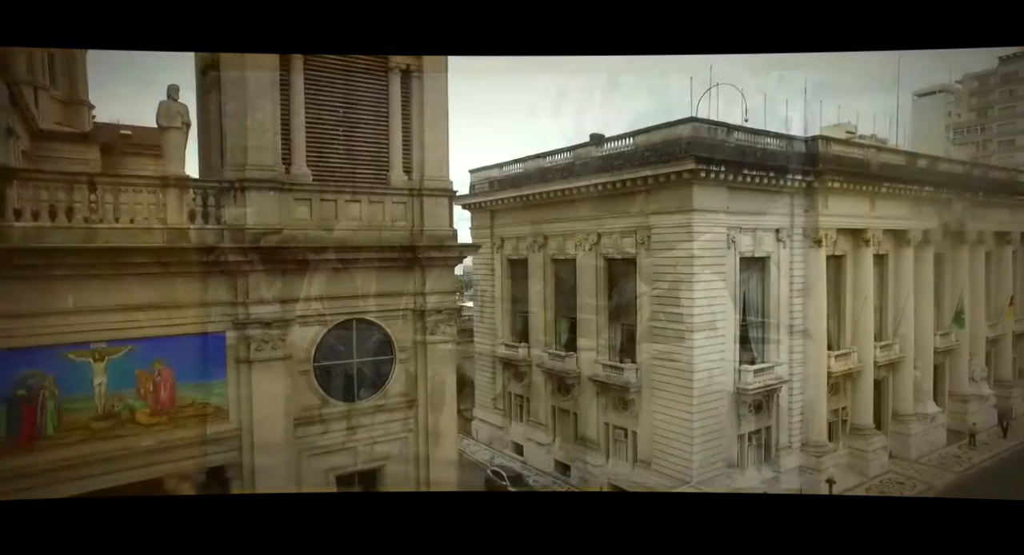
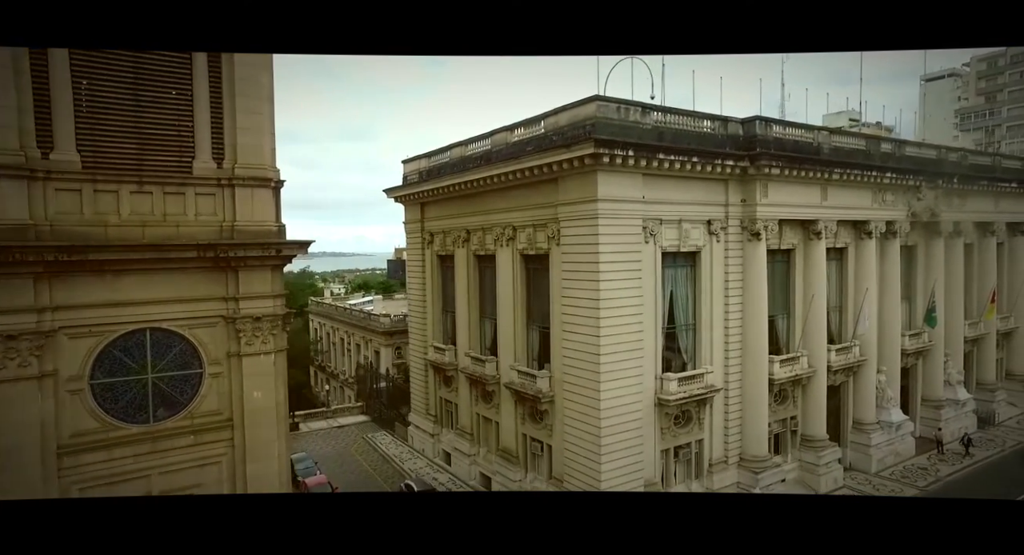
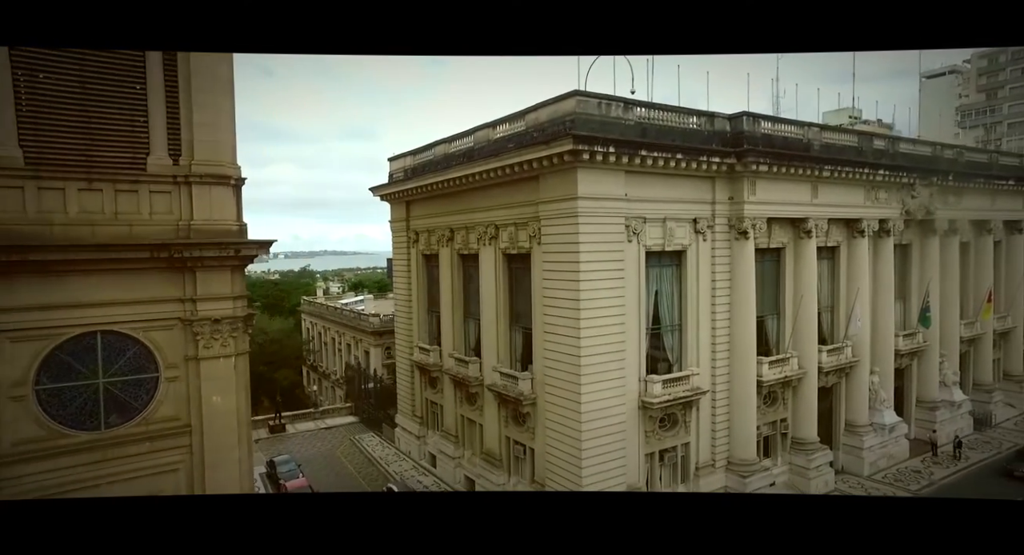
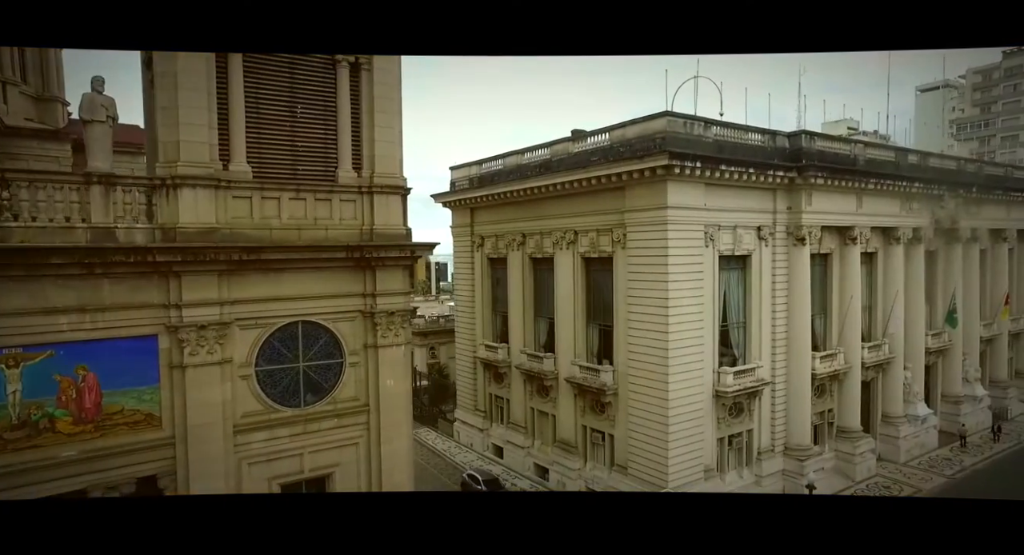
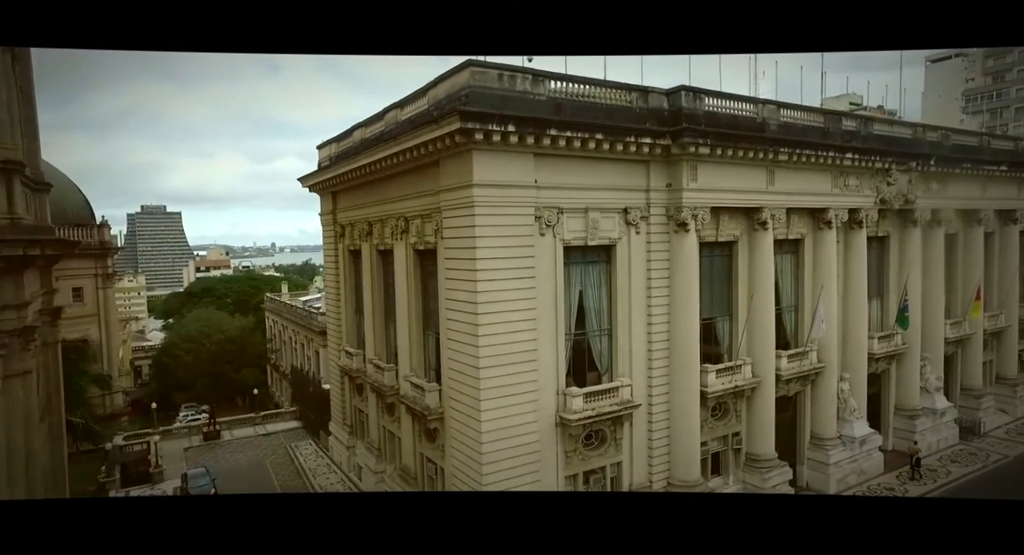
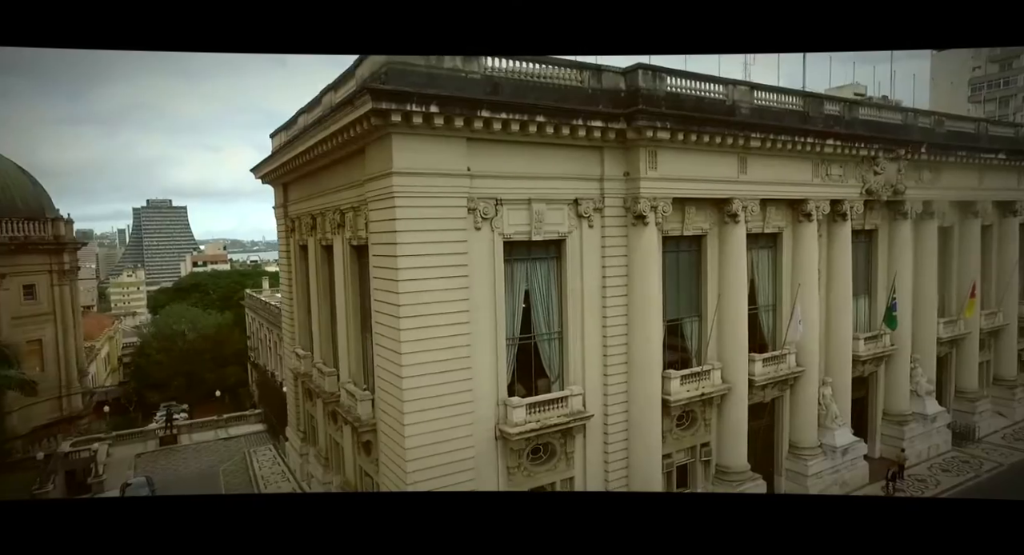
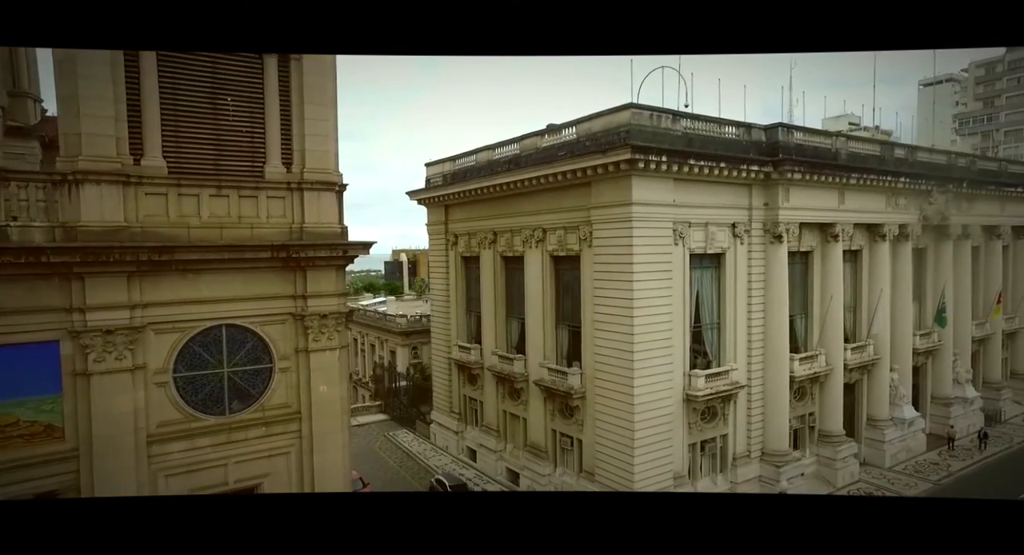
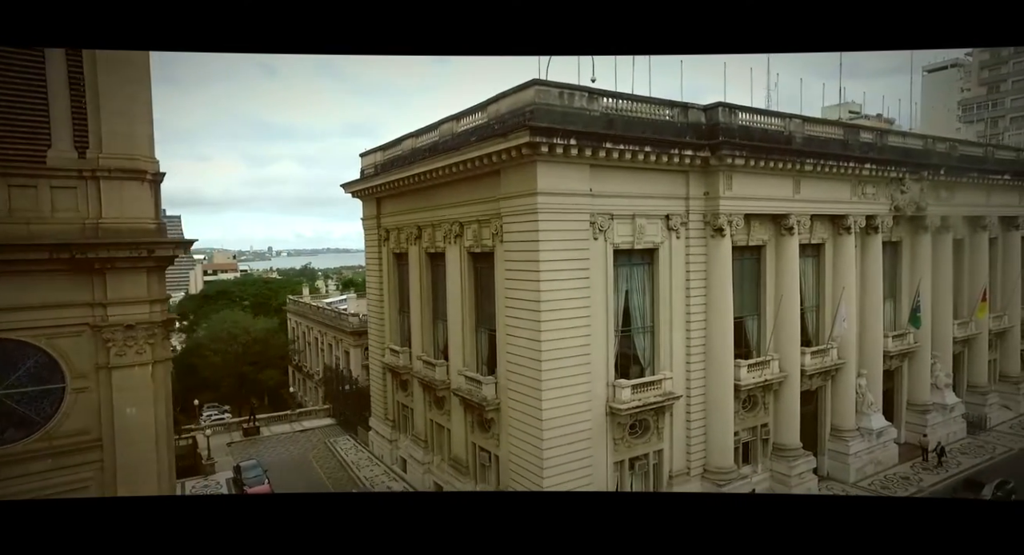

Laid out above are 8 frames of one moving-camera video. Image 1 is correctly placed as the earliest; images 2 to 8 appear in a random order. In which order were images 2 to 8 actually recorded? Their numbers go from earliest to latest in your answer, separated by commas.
4, 7, 2, 3, 8, 5, 6
